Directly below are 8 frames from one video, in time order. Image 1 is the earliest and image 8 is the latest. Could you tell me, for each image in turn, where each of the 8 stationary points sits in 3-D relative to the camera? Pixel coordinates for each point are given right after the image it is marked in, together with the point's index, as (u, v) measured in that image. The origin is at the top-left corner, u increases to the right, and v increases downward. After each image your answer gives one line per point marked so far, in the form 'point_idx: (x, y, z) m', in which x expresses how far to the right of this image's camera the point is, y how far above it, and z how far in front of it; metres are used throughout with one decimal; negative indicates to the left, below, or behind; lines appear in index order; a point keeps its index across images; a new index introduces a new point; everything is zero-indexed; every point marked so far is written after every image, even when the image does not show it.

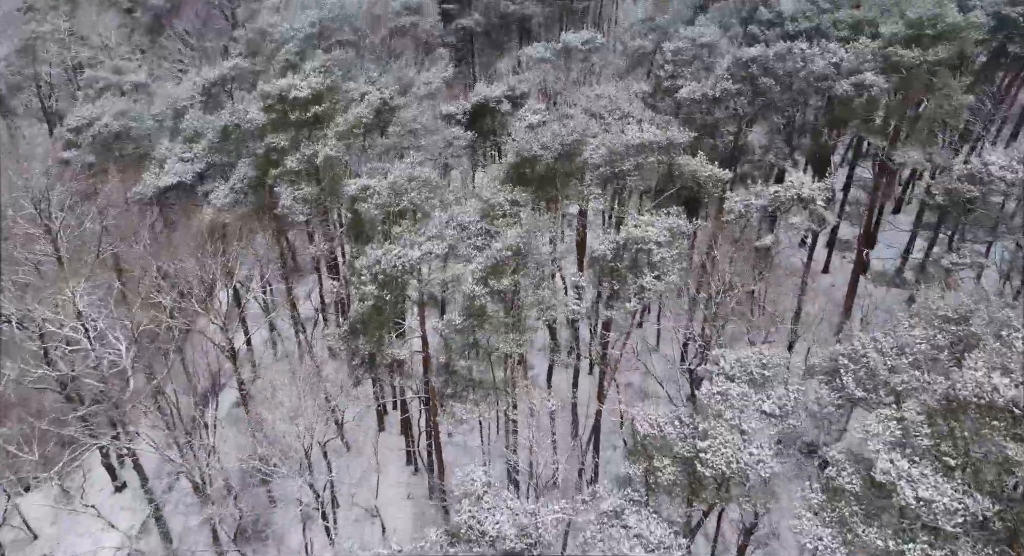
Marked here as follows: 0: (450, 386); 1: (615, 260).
0: (-1.8, -3.2, +19.7) m
1: (+2.9, +0.5, +19.6) m
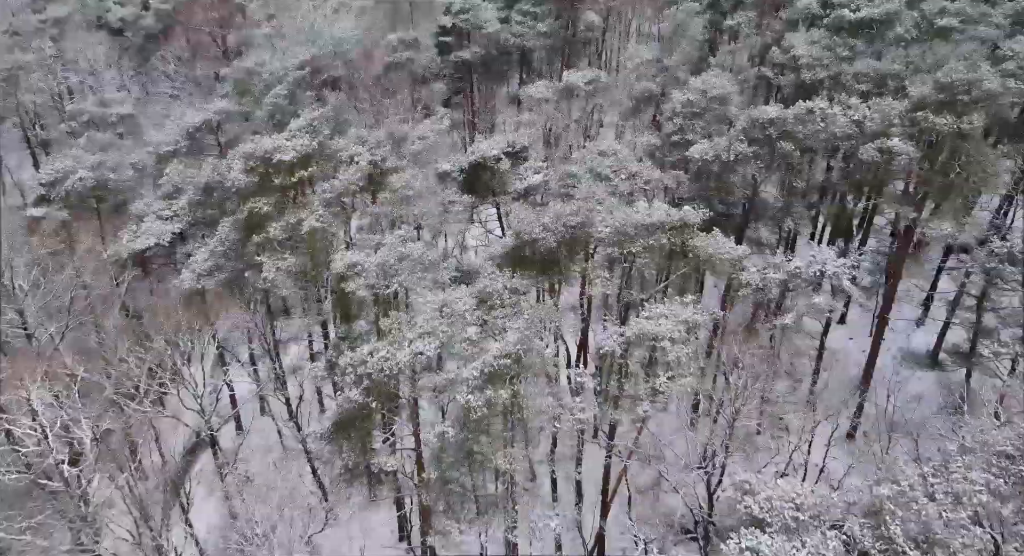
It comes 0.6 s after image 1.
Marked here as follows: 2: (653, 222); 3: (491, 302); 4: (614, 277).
0: (-1.8, -5.7, +17.9) m
1: (+2.9, -2.0, +17.8) m
2: (+4.0, +1.6, +19.7) m
3: (-0.6, -0.7, +18.8) m
4: (+2.8, 0.0, +19.4) m
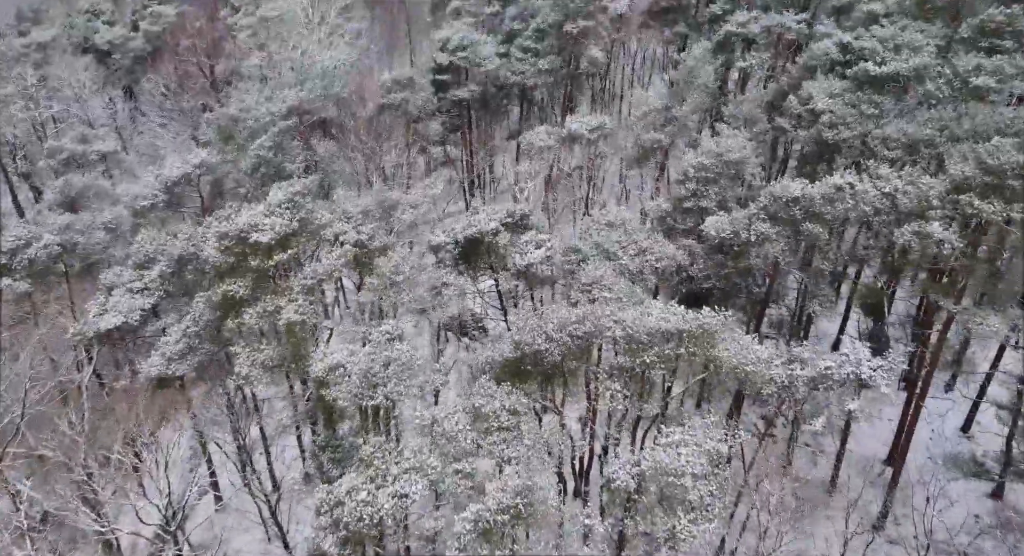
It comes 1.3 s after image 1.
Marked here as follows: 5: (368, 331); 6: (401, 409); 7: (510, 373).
0: (-1.8, -8.5, +15.7) m
1: (+2.9, -4.8, +15.7) m
2: (+4.0, -1.3, +17.6) m
3: (-0.6, -3.5, +16.6) m
4: (+2.8, -2.8, +17.3) m
5: (-4.1, -1.6, +19.9) m
6: (-2.9, -3.4, +18.2) m
7: (0.0, -2.3, +18.0) m
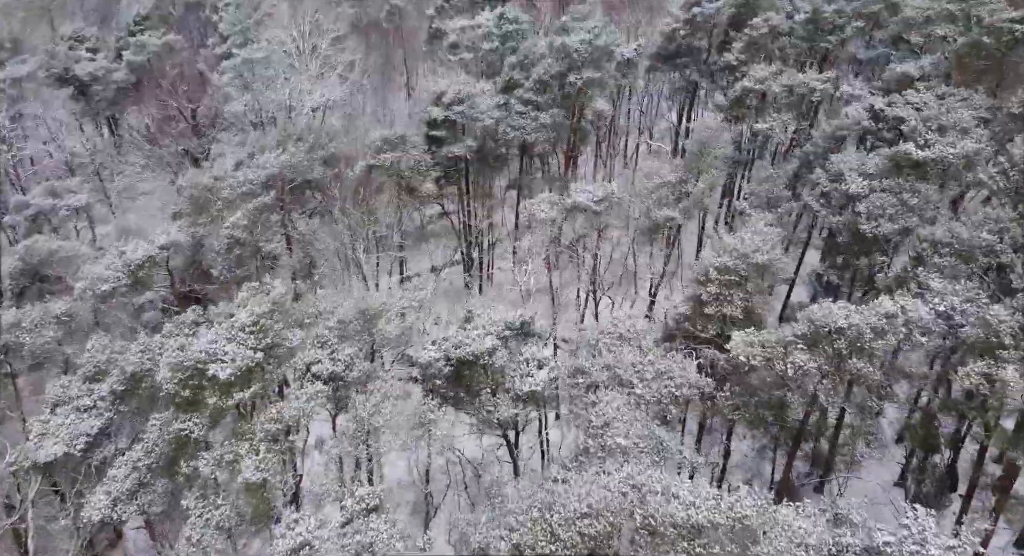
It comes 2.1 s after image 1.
0: (-1.8, -12.2, +12.7) m
1: (+2.8, -8.5, +12.7) m
2: (+3.9, -5.0, +14.6) m
3: (-0.6, -7.2, +13.6) m
4: (+2.8, -6.5, +14.3) m
5: (-4.1, -5.3, +16.9) m
6: (-2.9, -7.1, +15.2) m
7: (0.0, -6.0, +15.0) m
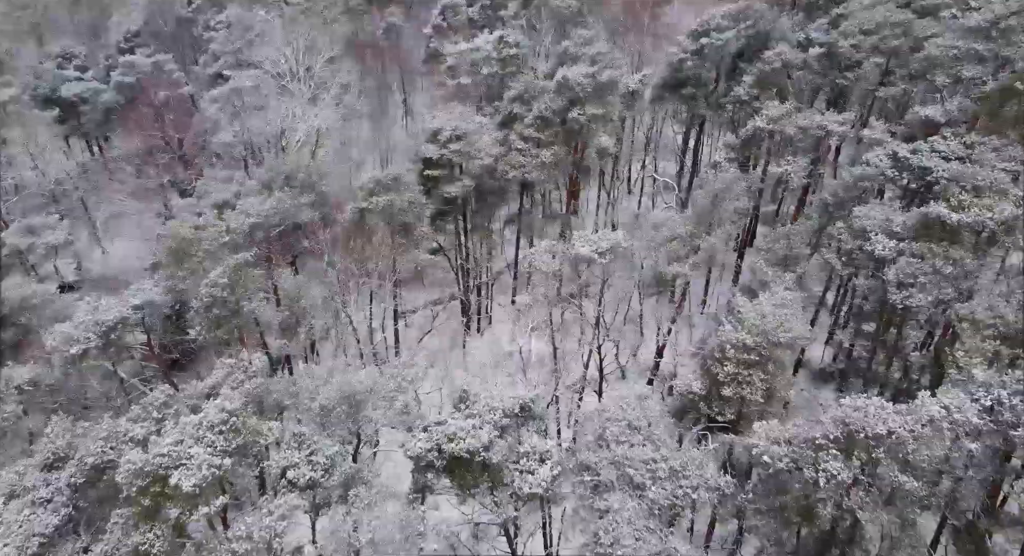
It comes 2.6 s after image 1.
0: (-1.9, -14.5, +10.7) m
1: (+2.8, -10.8, +10.7) m
2: (+3.9, -7.3, +12.6) m
3: (-0.6, -9.4, +11.6) m
4: (+2.7, -8.8, +12.3) m
5: (-4.2, -7.6, +14.9) m
6: (-2.9, -9.4, +13.2) m
7: (0.0, -8.3, +13.0) m
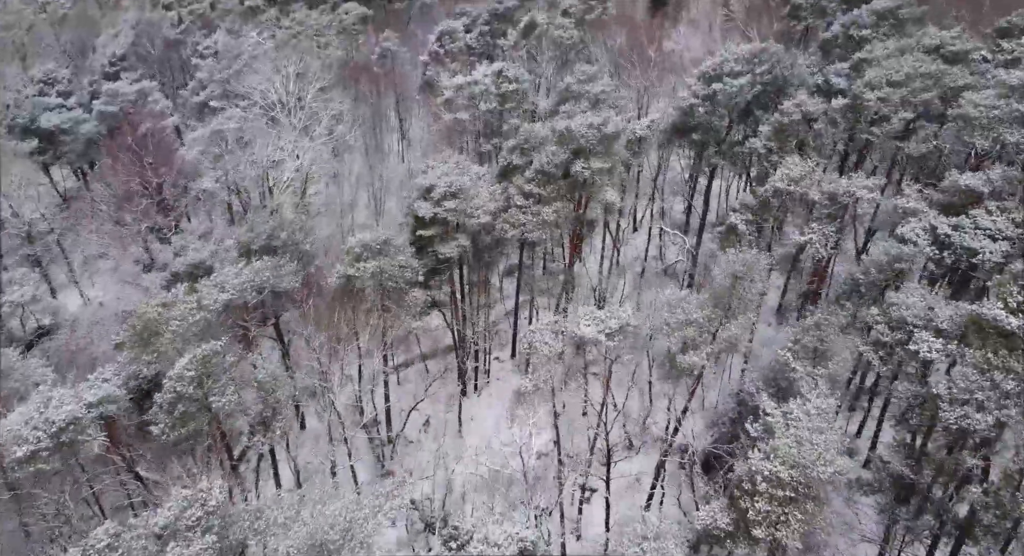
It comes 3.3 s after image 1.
0: (-1.9, -17.6, +7.8) m
1: (+2.7, -14.0, +7.9) m
2: (+3.9, -10.4, +9.8) m
3: (-0.7, -12.6, +8.8) m
4: (+2.7, -11.9, +9.5) m
5: (-4.2, -10.7, +12.1) m
6: (-3.0, -12.6, +10.4) m
7: (-0.1, -11.4, +10.2) m
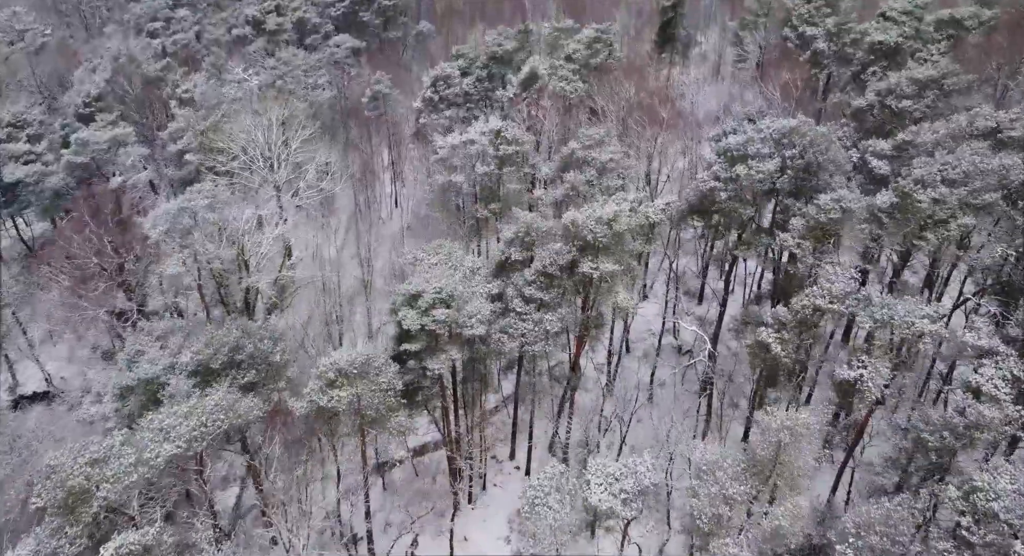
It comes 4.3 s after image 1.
0: (-2.0, -22.5, +3.3) m
1: (+2.7, -18.9, +3.4) m
2: (+3.8, -15.4, +5.3) m
3: (-0.8, -17.5, +4.3) m
4: (+2.6, -16.9, +5.0) m
5: (-4.3, -15.7, +7.6) m
6: (-3.1, -17.5, +5.9) m
7: (-0.2, -16.4, +5.7) m
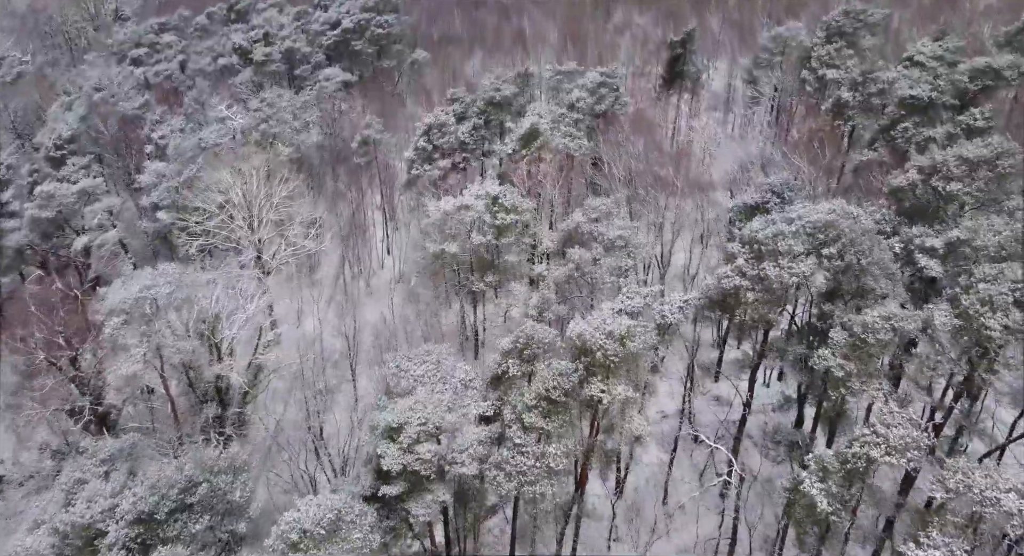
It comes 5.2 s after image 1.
0: (-2.2, -27.2, -1.1) m
1: (+2.5, -23.6, -1.0) m
2: (+3.7, -20.1, +1.0) m
3: (-0.9, -22.2, 0.0) m
4: (+2.5, -21.6, +0.7) m
5: (-4.4, -20.3, +3.3) m
6: (-3.2, -22.1, +1.5) m
7: (-0.3, -21.0, +1.4) m
